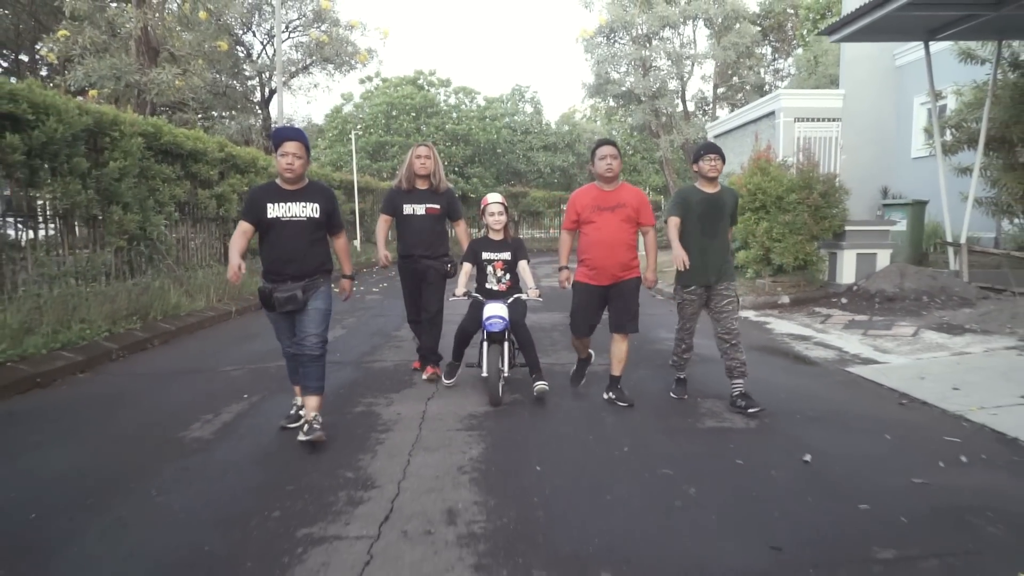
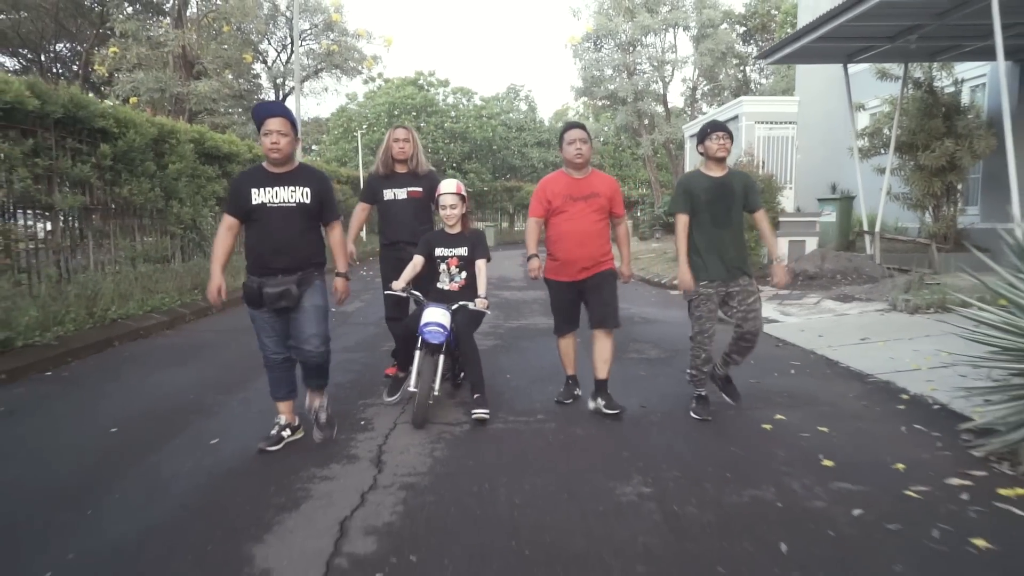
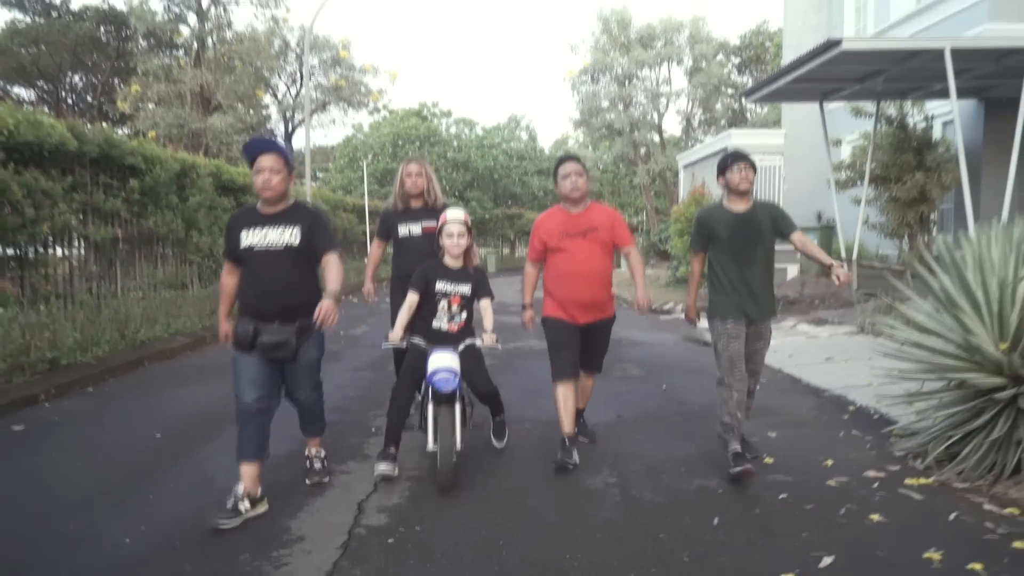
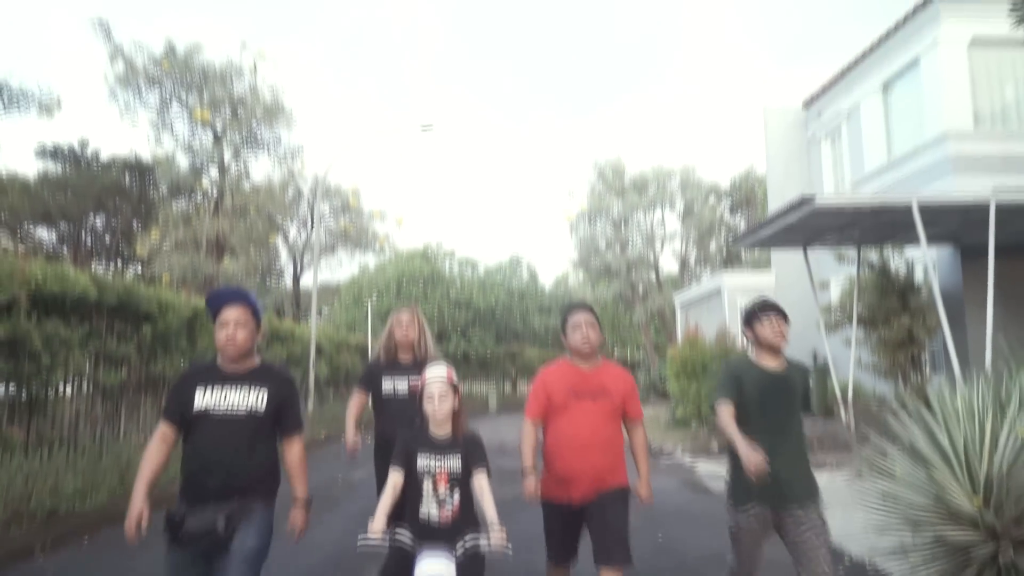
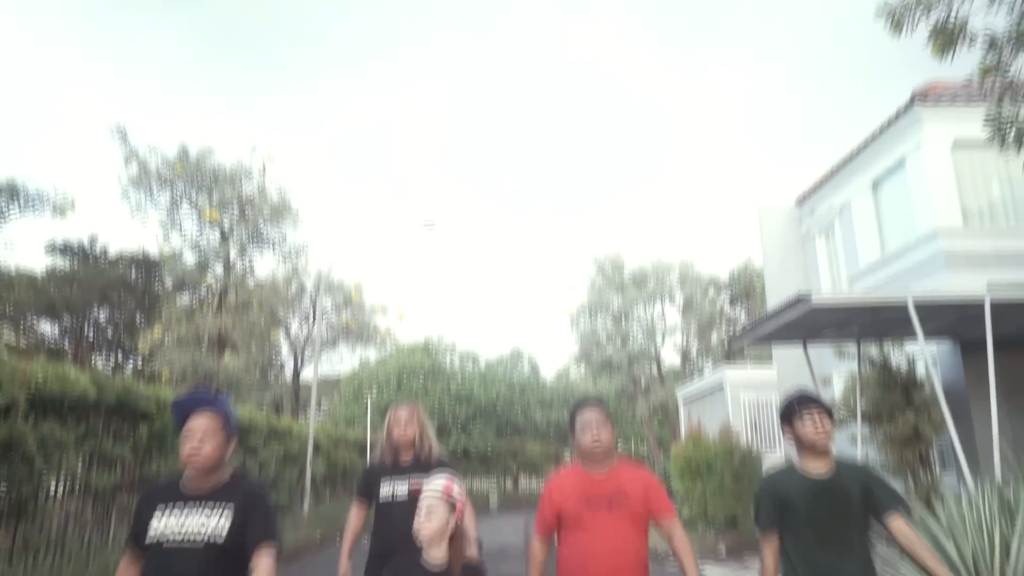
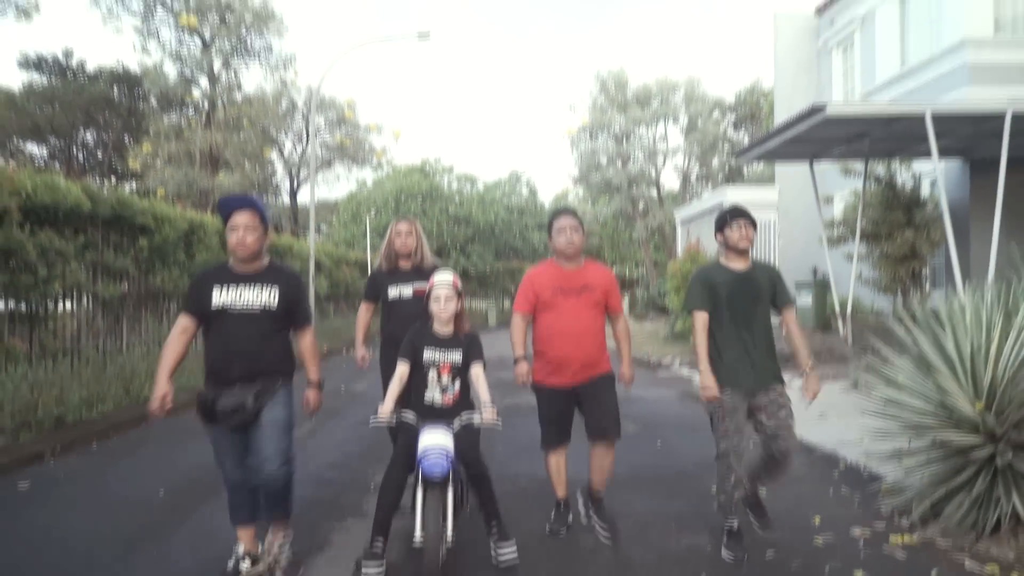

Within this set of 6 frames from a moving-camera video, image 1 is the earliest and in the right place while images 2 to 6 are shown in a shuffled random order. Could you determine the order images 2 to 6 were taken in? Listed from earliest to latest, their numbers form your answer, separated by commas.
2, 3, 6, 4, 5
